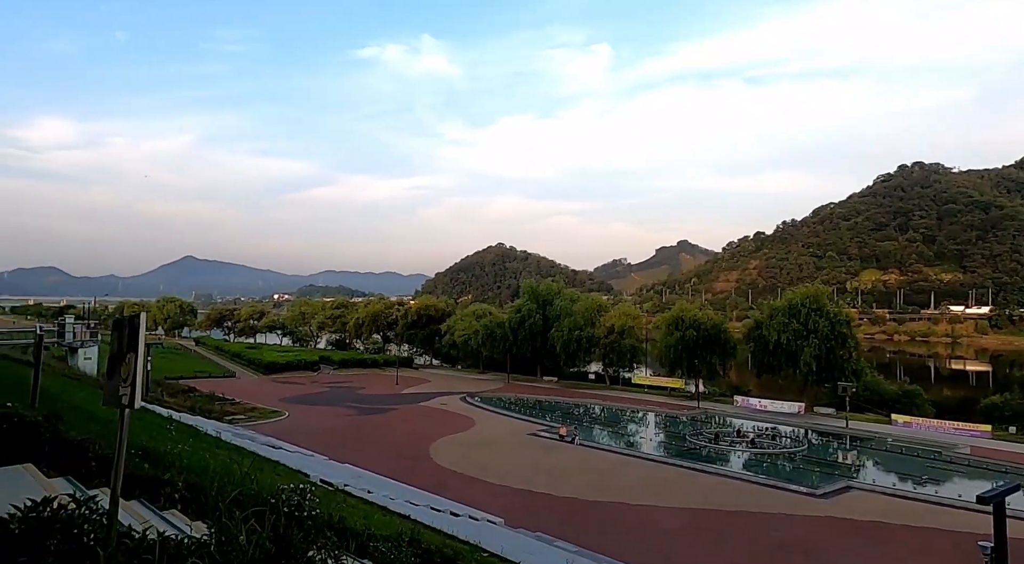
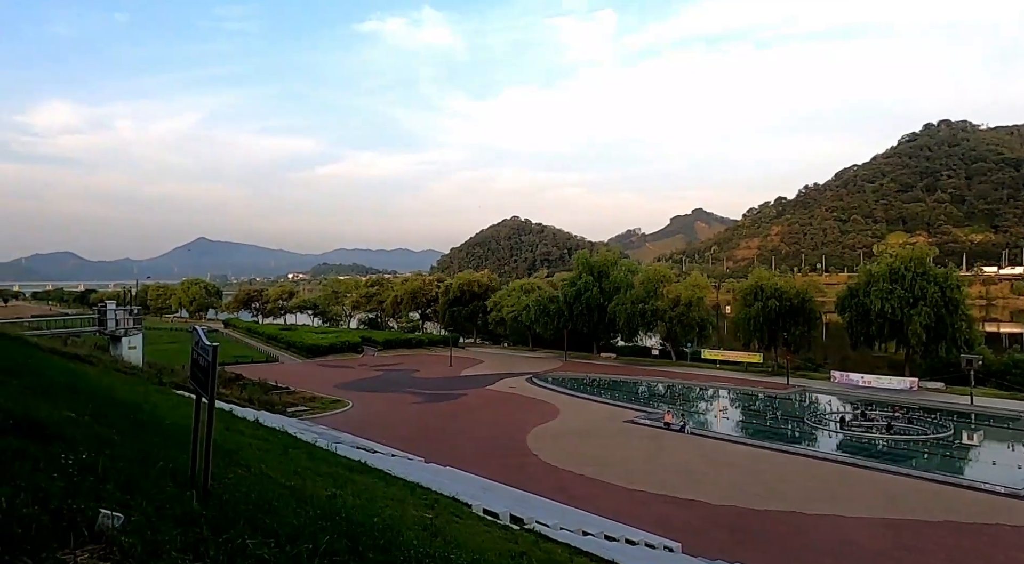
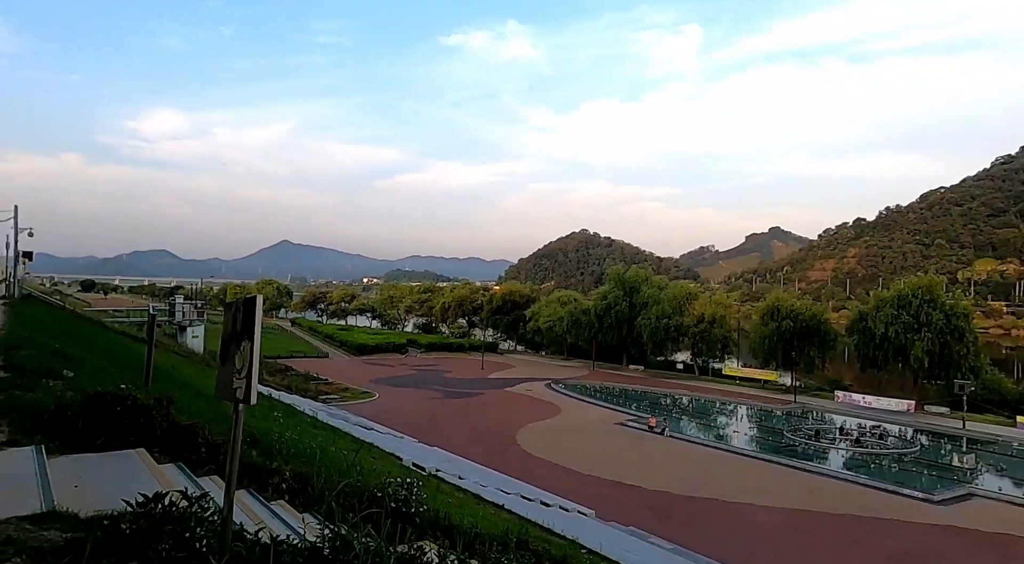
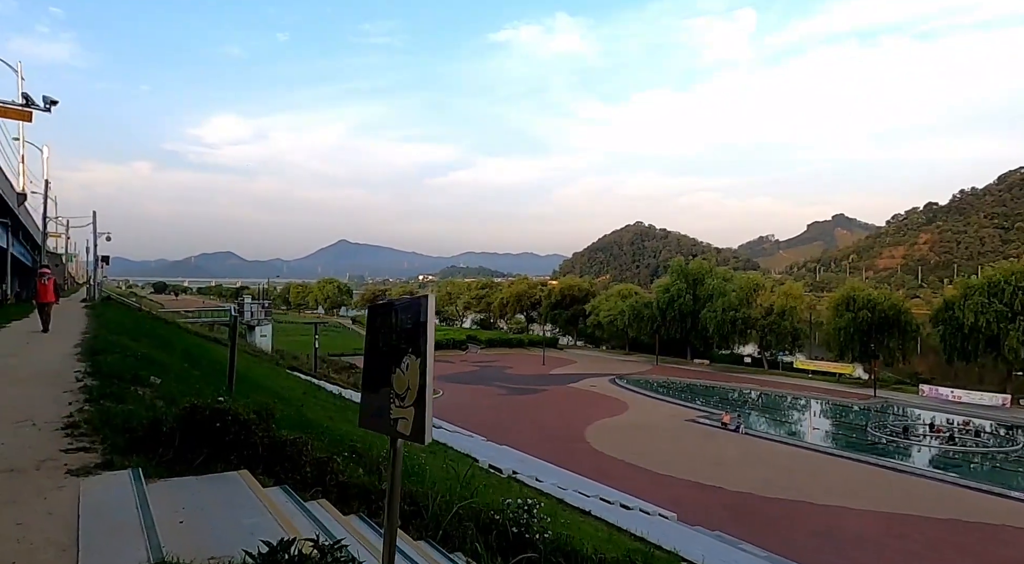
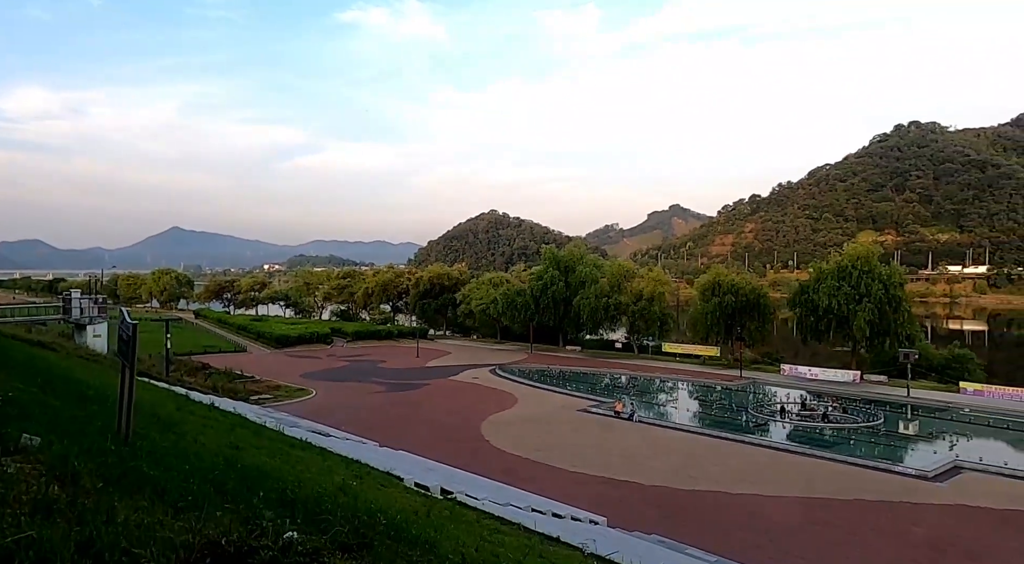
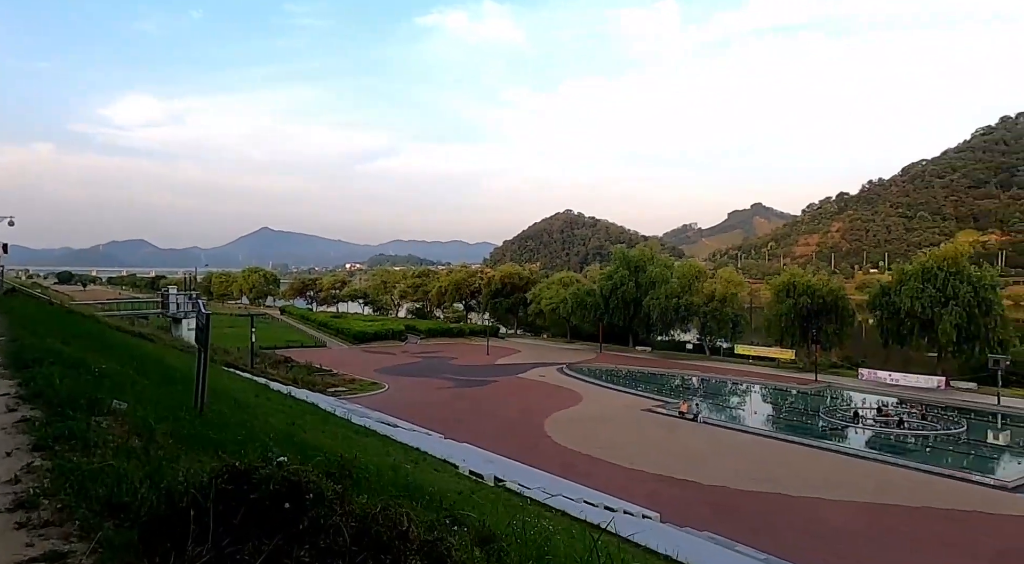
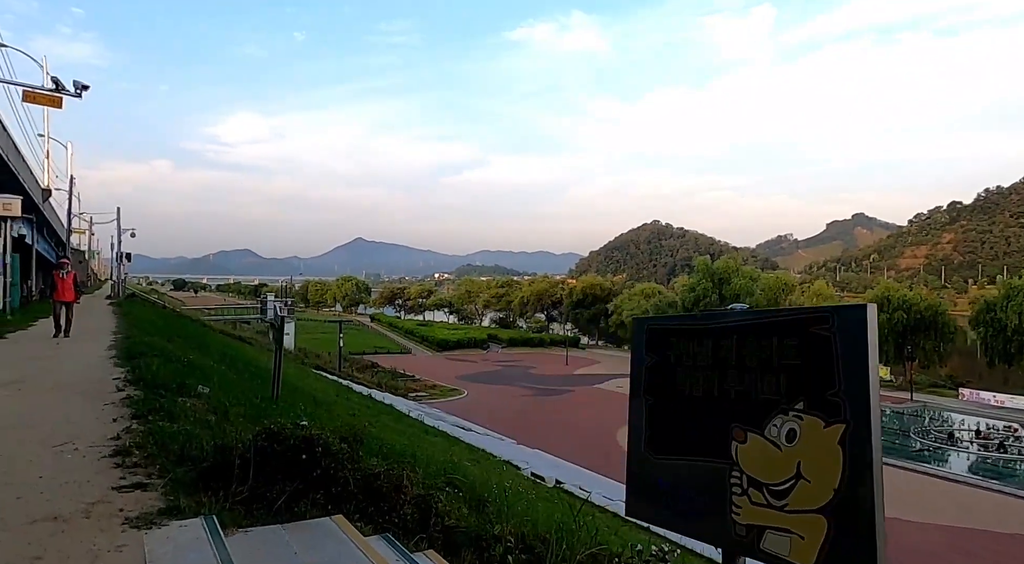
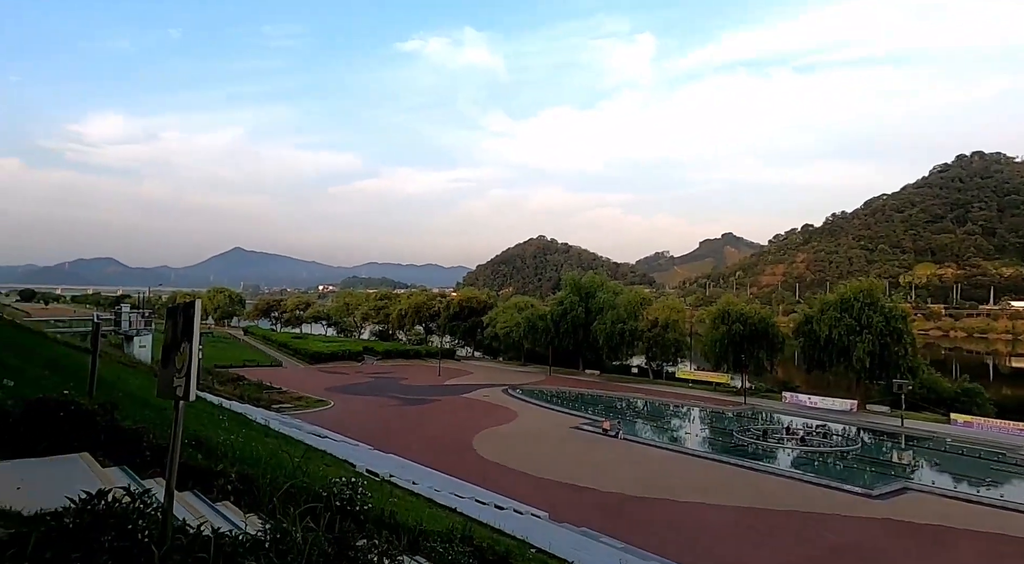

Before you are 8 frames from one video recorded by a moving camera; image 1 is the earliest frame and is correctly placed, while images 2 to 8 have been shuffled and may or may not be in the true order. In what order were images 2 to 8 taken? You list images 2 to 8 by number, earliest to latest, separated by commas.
8, 3, 4, 7, 6, 5, 2
